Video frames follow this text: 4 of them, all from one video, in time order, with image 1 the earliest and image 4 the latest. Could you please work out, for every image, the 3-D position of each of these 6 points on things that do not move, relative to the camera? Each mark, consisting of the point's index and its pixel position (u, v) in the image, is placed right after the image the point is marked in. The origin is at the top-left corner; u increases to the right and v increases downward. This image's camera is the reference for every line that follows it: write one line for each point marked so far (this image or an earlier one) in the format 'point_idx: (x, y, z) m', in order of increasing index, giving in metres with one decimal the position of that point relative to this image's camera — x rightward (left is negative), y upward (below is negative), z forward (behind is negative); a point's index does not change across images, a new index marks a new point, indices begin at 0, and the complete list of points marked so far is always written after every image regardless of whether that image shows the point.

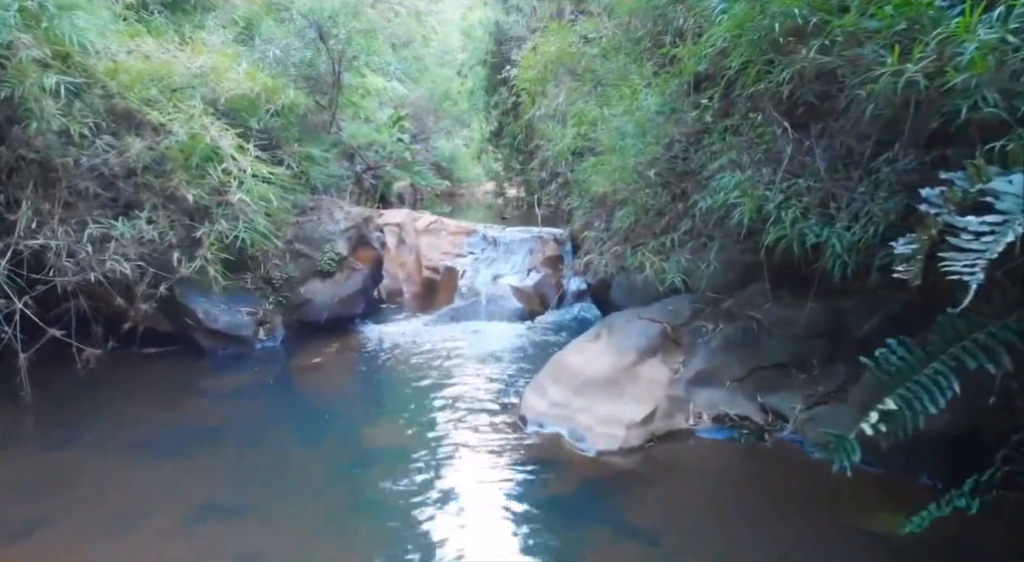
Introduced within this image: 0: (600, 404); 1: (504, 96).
0: (+0.5, -0.8, +3.9) m
1: (-0.1, +3.1, +10.6) m
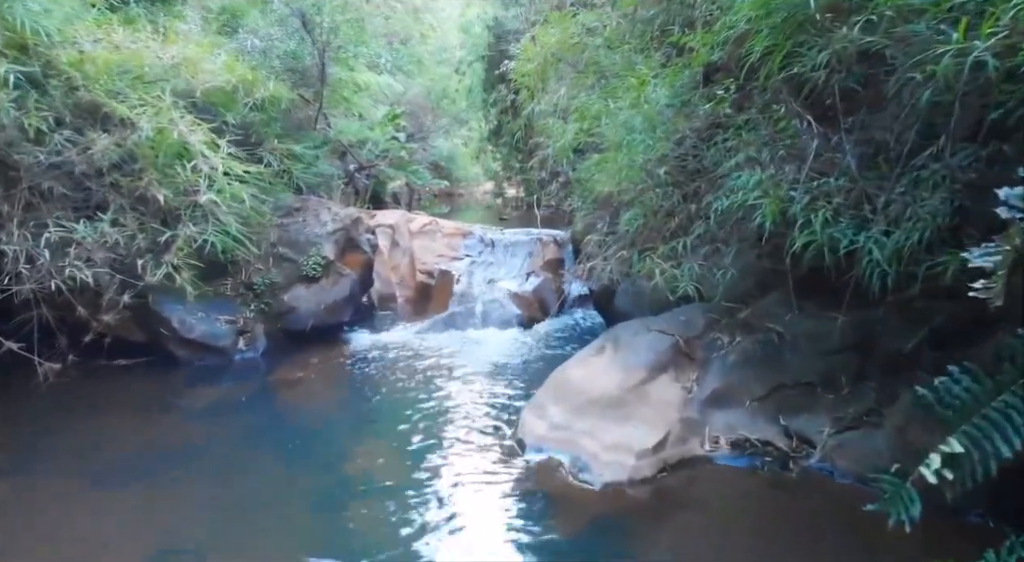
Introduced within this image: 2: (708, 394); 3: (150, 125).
0: (+0.5, -0.8, +3.5) m
1: (-0.1, +3.0, +10.2) m
2: (+1.1, -0.6, +3.7) m
3: (-2.6, +1.1, +4.5) m
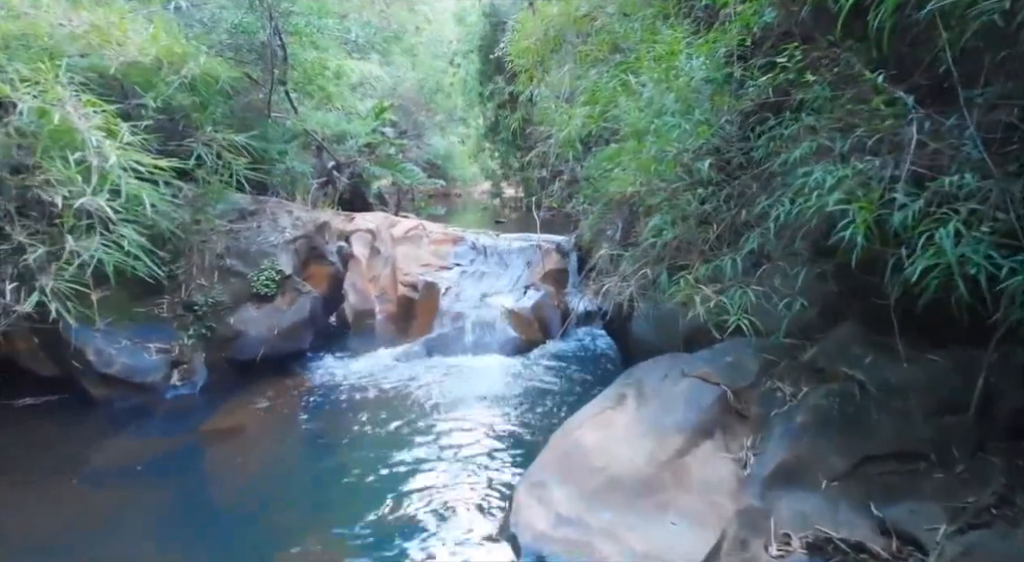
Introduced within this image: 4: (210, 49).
0: (+0.5, -1.0, +2.5) m
1: (-0.2, +2.9, +9.2) m
2: (+1.1, -0.8, +2.7) m
3: (-2.6, +1.0, +3.5) m
4: (-2.5, +1.9, +5.3) m
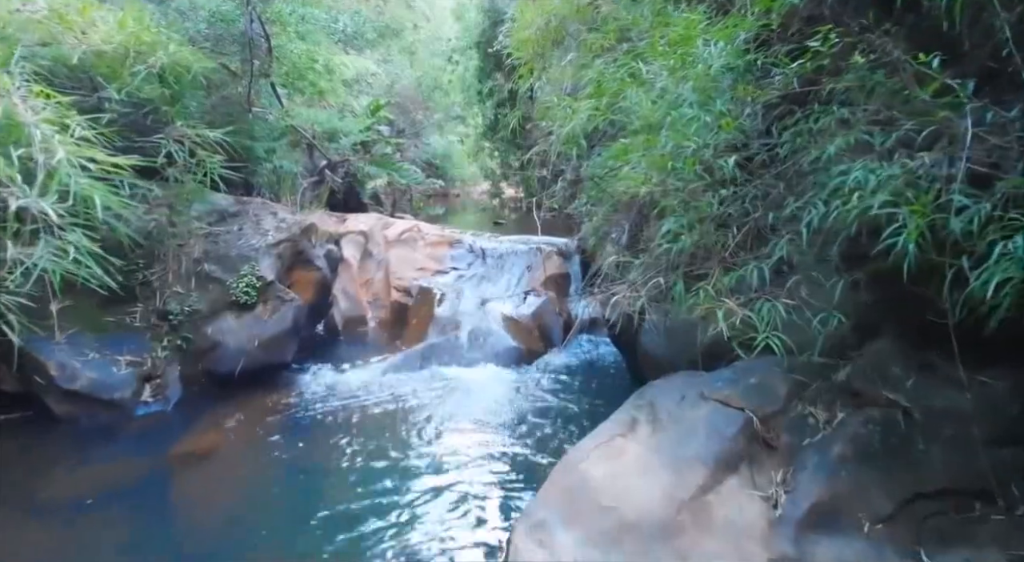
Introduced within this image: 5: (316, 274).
0: (+0.5, -1.0, +2.2) m
1: (-0.2, +2.8, +8.9) m
2: (+1.1, -0.8, +2.3) m
3: (-2.6, +0.9, +3.2) m
4: (-2.5, +1.9, +5.0) m
5: (-1.6, +0.1, +5.3) m
